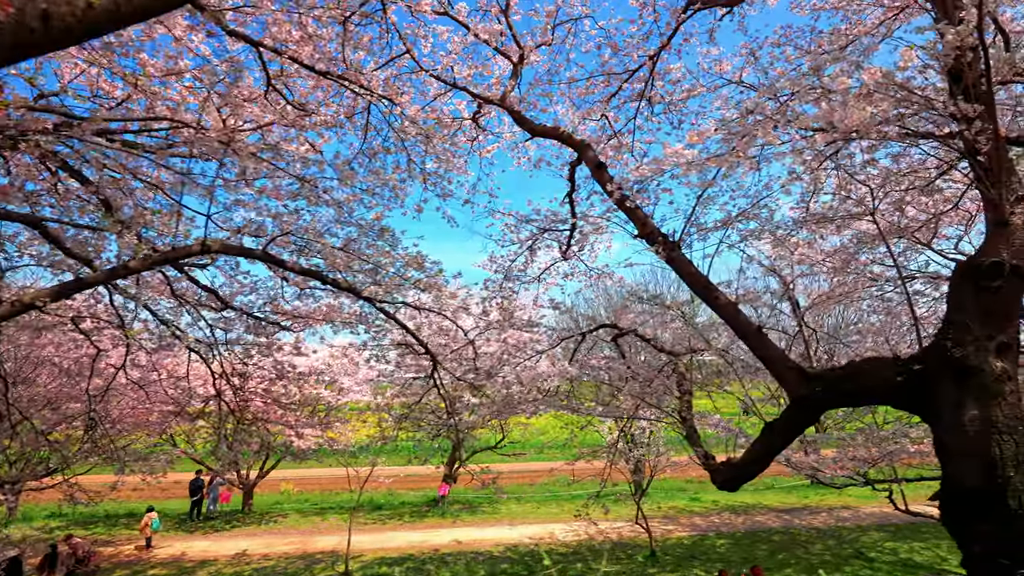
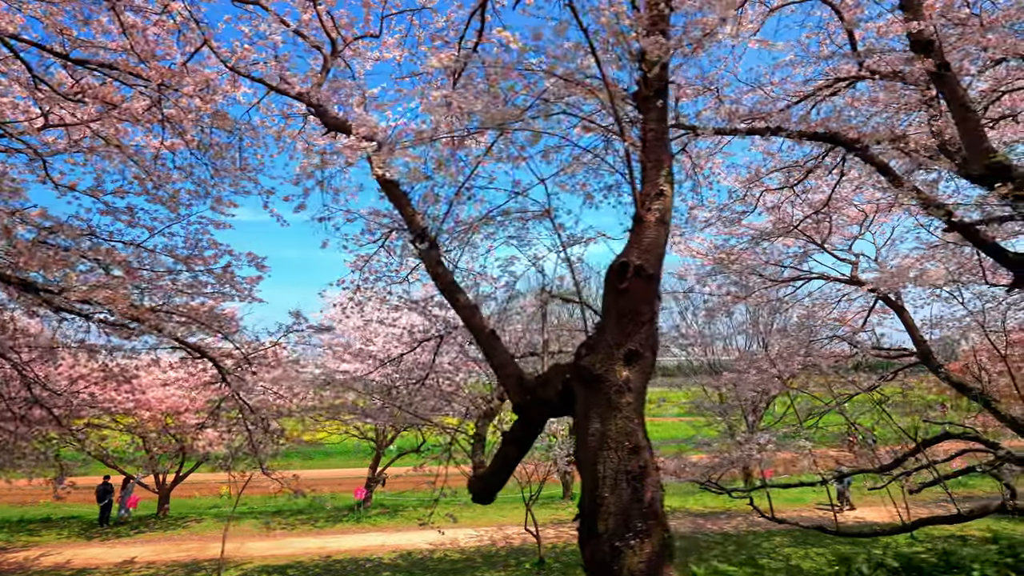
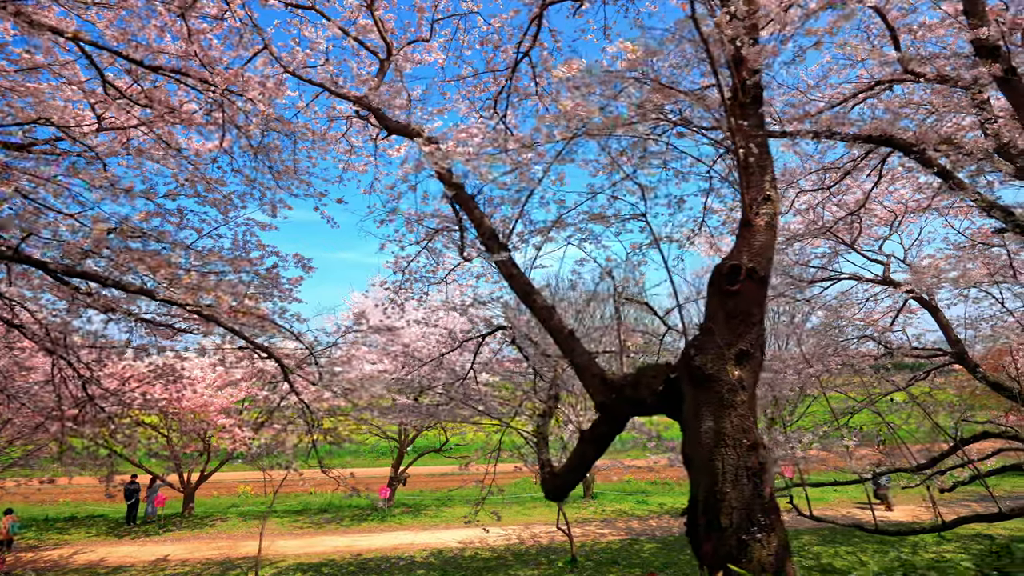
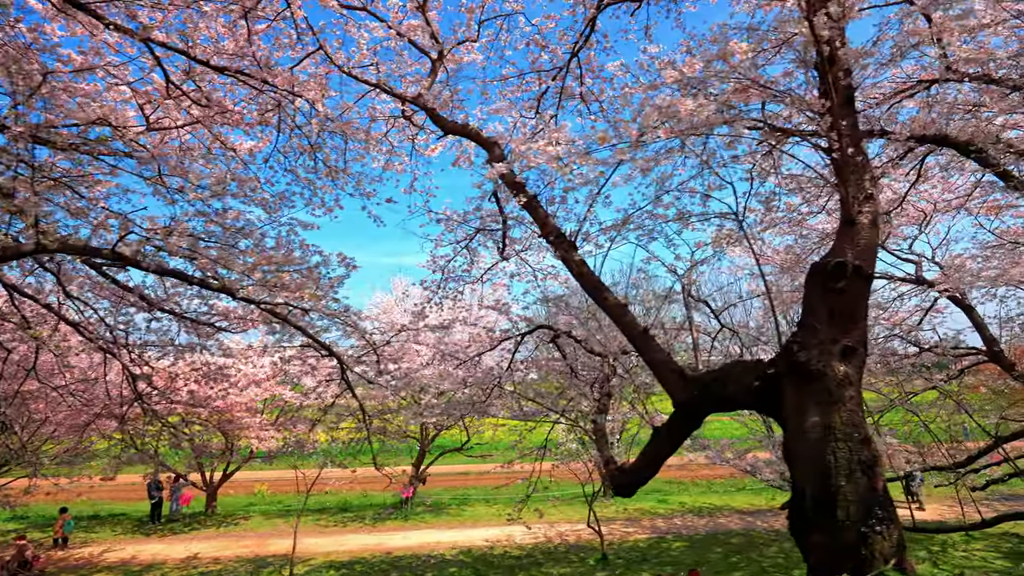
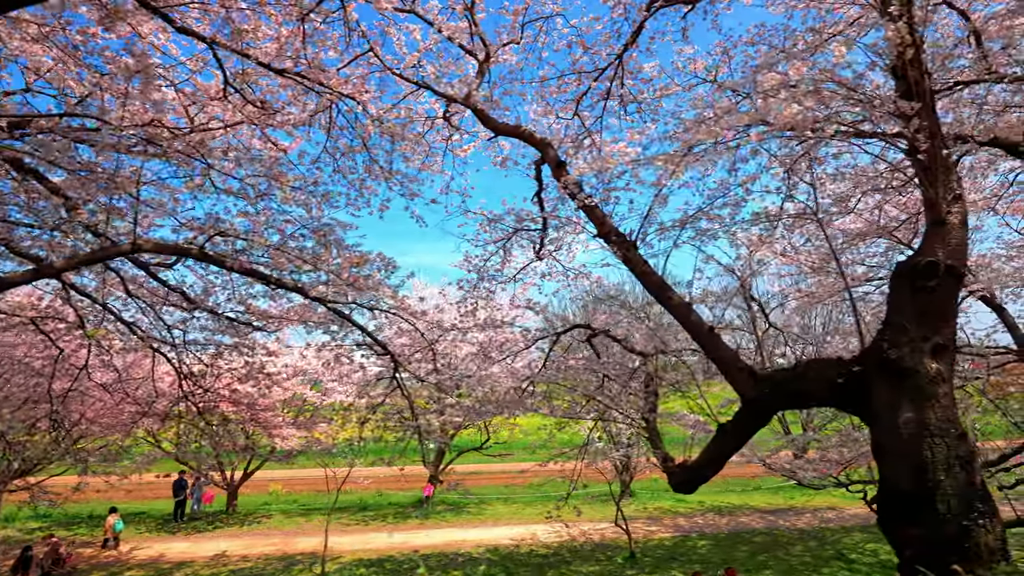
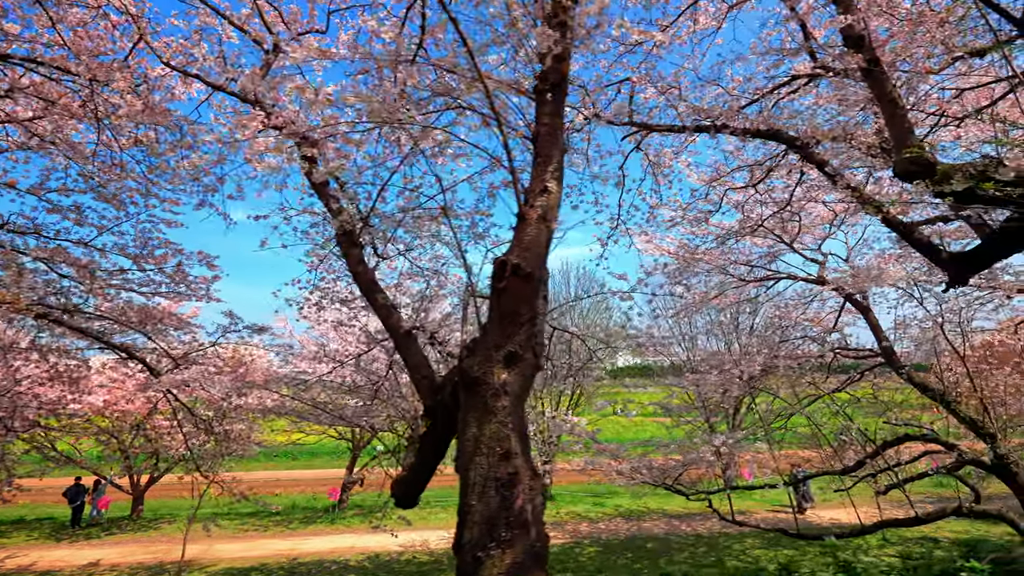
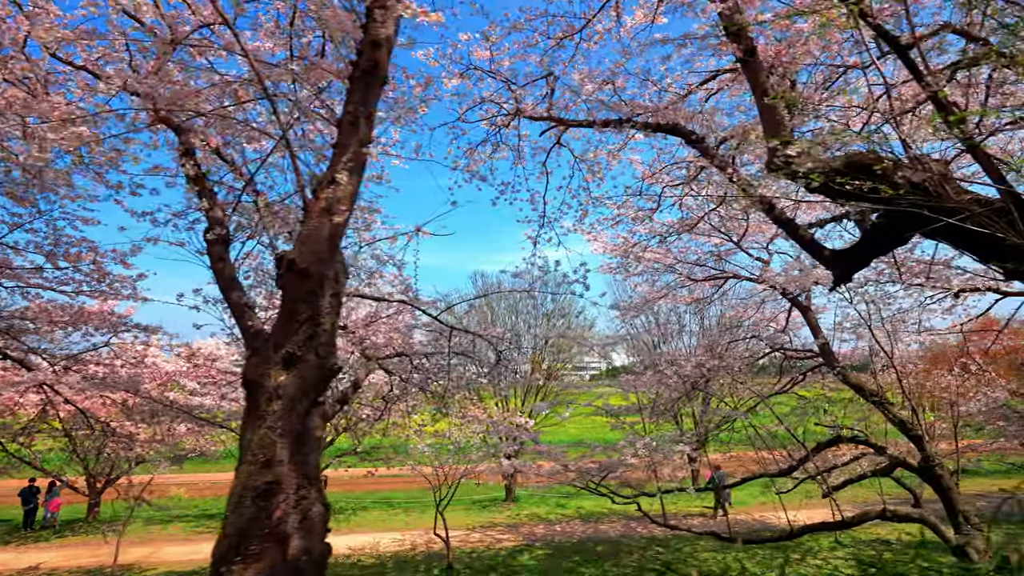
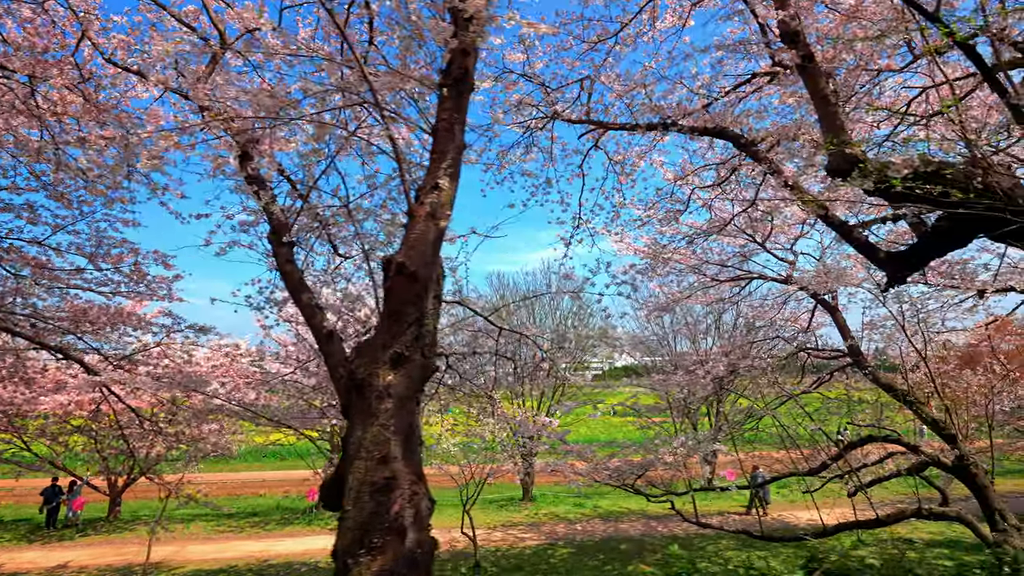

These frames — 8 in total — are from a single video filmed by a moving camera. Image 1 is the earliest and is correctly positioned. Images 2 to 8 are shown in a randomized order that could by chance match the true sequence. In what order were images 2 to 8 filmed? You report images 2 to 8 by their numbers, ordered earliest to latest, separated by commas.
5, 4, 3, 2, 6, 8, 7
